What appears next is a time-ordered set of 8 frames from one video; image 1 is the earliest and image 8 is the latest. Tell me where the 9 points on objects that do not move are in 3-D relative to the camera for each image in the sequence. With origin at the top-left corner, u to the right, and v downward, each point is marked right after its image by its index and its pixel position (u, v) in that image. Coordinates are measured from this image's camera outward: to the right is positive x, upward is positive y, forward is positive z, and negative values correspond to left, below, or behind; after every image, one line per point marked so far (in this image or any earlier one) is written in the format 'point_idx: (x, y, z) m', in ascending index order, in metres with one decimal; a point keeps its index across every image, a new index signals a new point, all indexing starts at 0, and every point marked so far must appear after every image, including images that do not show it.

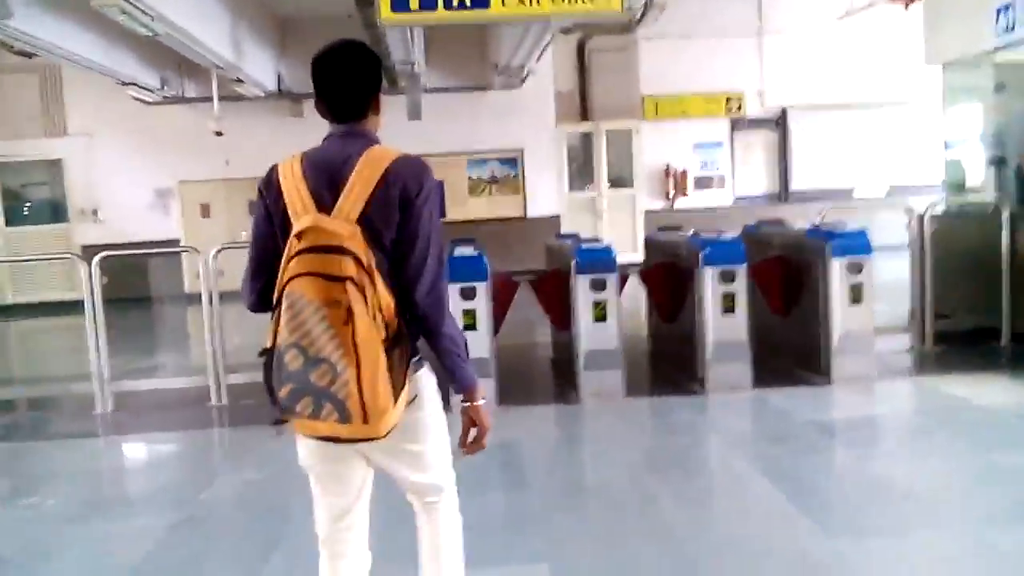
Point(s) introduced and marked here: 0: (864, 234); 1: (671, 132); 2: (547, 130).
0: (+1.9, +0.3, +4.8) m
1: (+1.6, +1.5, +9.1) m
2: (+0.3, +1.5, +8.8) m
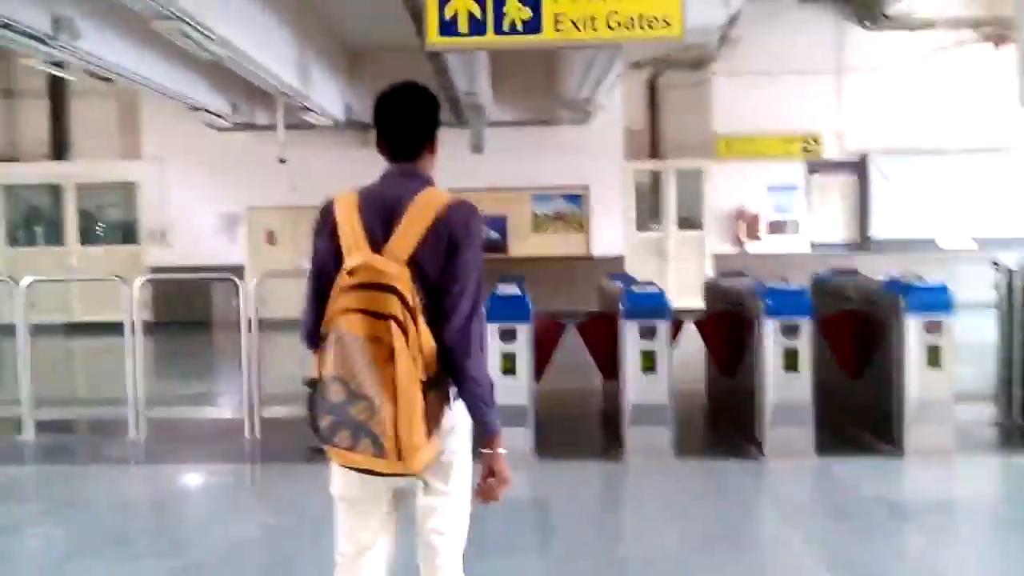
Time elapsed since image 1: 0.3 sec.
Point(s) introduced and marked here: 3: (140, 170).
0: (+2.1, 0.0, +4.5) m
1: (+2.2, +1.1, +8.8) m
2: (+1.0, +1.1, +8.6) m
3: (-3.6, +1.2, +9.0) m
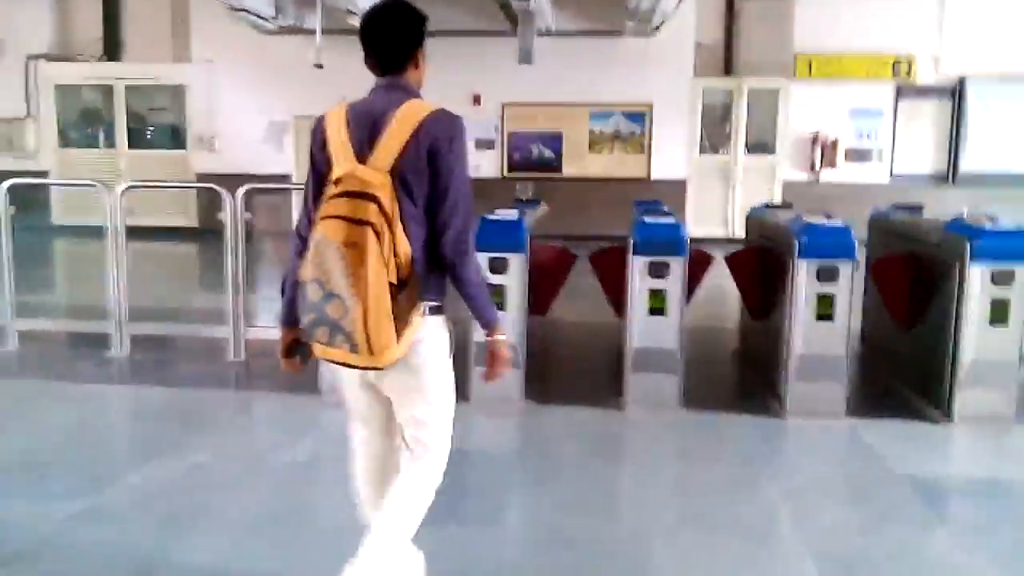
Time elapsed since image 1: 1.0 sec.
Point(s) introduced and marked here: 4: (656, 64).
0: (+2.2, +0.2, +3.9) m
1: (+2.7, +1.7, +8.1) m
2: (+1.5, +1.8, +8.0) m
3: (-3.1, +2.1, +8.7) m
4: (+1.3, +1.9, +8.0) m
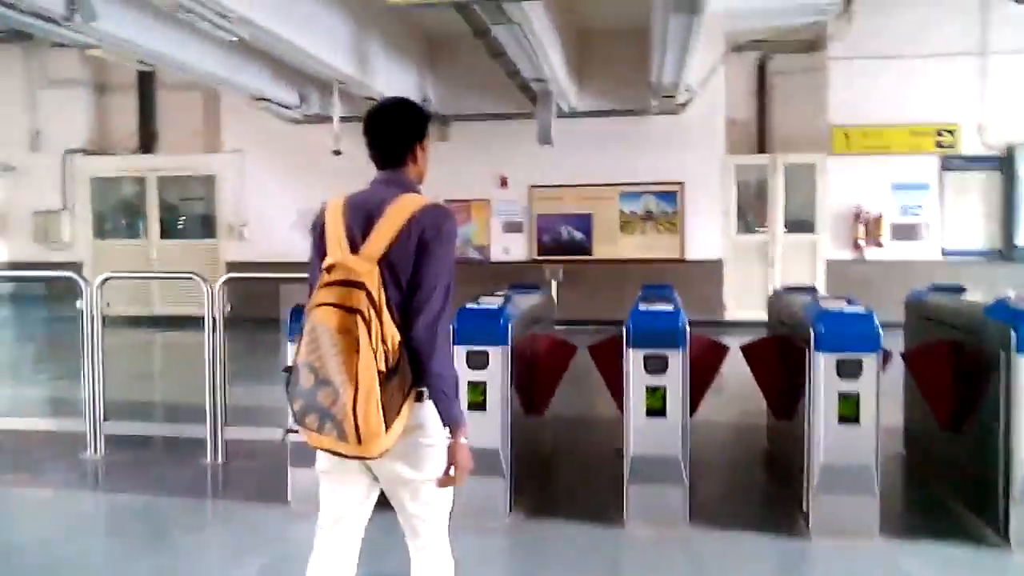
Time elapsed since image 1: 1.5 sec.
0: (+2.2, -0.1, +3.5) m
1: (+3.0, +1.0, +7.7) m
2: (+1.7, +1.1, +7.8) m
3: (-2.8, +1.2, +8.8) m
4: (+1.5, +1.2, +7.8) m
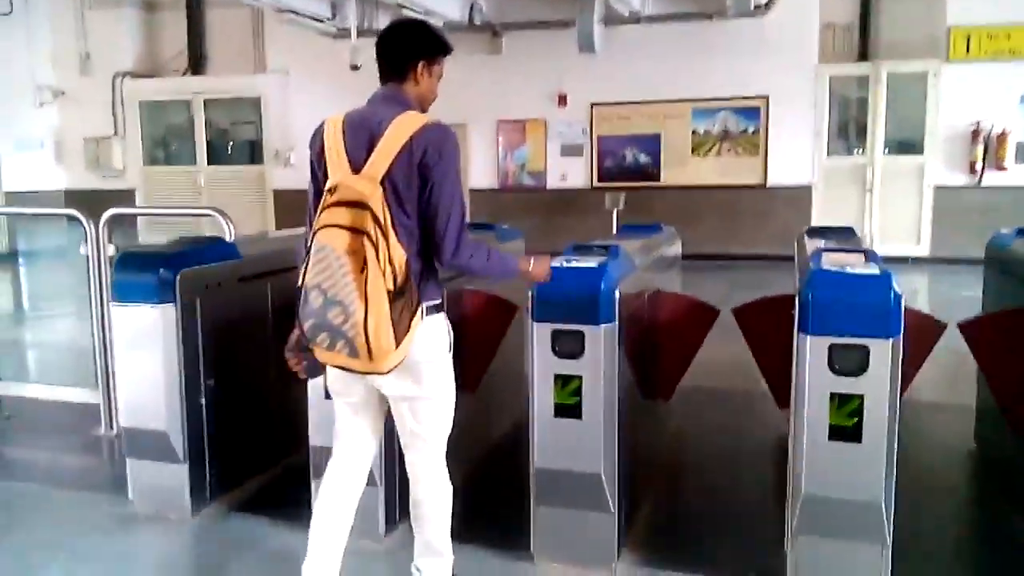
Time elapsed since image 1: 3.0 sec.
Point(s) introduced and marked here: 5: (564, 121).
0: (+2.1, +0.1, +2.5) m
1: (+3.4, +1.5, +6.5) m
2: (+2.1, +1.6, +6.7) m
3: (-2.2, +1.8, +8.2) m
4: (+1.9, +1.7, +6.7) m
5: (+0.4, +1.3, +7.2) m
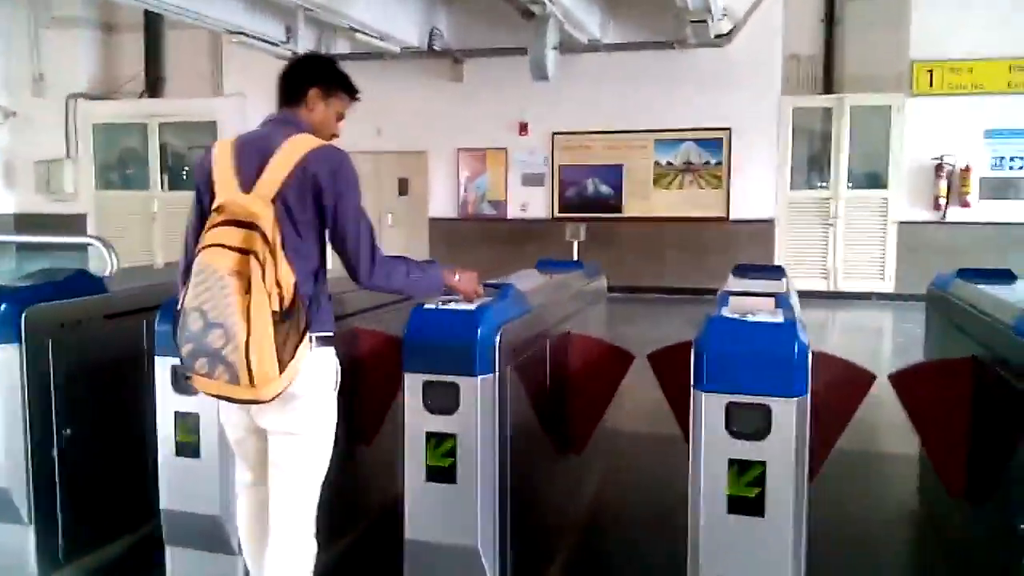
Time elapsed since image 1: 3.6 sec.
0: (+1.8, -0.1, +2.3) m
1: (+3.1, +1.2, +6.4) m
2: (+1.8, +1.3, +6.6) m
3: (-2.5, +1.6, +8.0) m
4: (+1.6, +1.5, +6.6) m
5: (+0.1, +1.1, +7.0) m
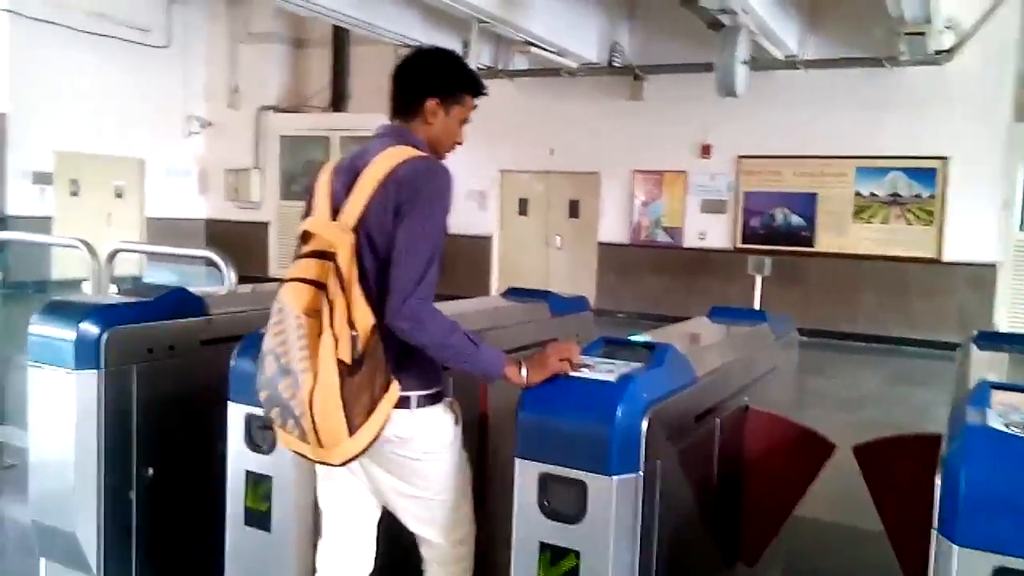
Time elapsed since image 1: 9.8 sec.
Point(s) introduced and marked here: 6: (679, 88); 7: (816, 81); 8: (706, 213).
0: (+2.1, -0.3, +1.6) m
1: (+4.2, +0.8, +5.3) m
2: (+3.0, +1.0, +5.7) m
3: (-1.0, +1.5, +8.0) m
4: (+2.8, +1.2, +5.8) m
5: (+1.4, +0.8, +6.5) m
6: (+1.2, +1.4, +6.6) m
7: (+2.0, +1.4, +6.2) m
8: (+1.4, +0.5, +6.6) m
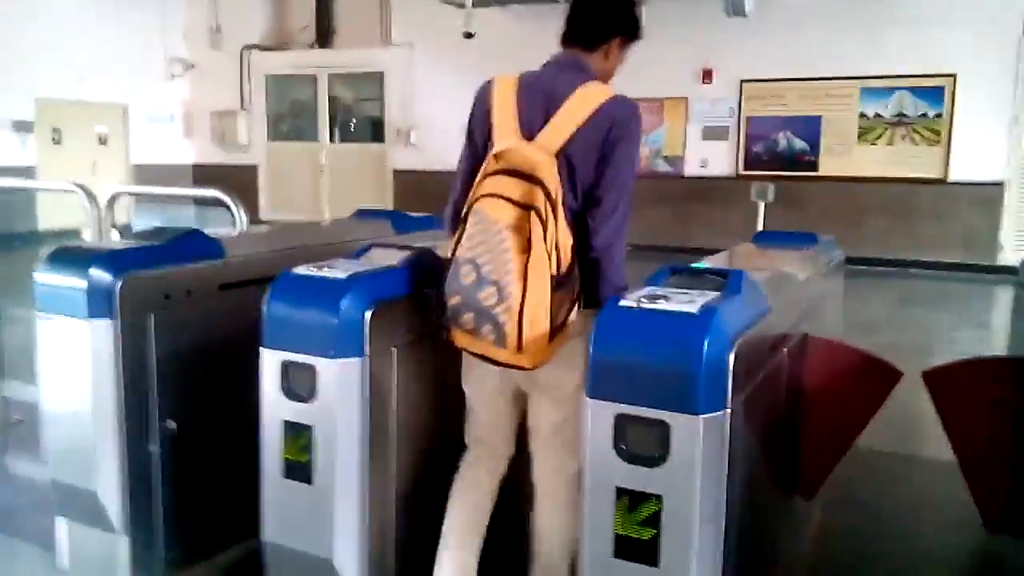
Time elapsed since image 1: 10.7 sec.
0: (+2.2, -0.1, +1.5) m
1: (+4.2, +1.3, +5.2) m
2: (+3.0, +1.5, +5.6) m
3: (-1.0, +2.0, +7.8) m
4: (+2.8, +1.7, +5.7) m
5: (+1.4, +1.3, +6.4) m
6: (+1.1, +1.9, +6.4) m
7: (+2.0, +1.9, +6.0) m
8: (+1.4, +1.0, +6.4) m
